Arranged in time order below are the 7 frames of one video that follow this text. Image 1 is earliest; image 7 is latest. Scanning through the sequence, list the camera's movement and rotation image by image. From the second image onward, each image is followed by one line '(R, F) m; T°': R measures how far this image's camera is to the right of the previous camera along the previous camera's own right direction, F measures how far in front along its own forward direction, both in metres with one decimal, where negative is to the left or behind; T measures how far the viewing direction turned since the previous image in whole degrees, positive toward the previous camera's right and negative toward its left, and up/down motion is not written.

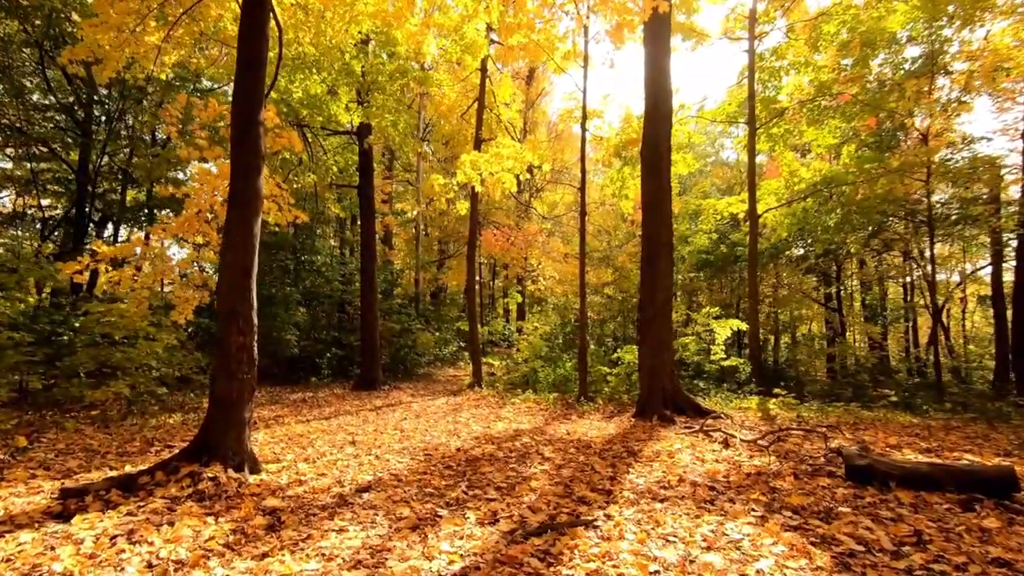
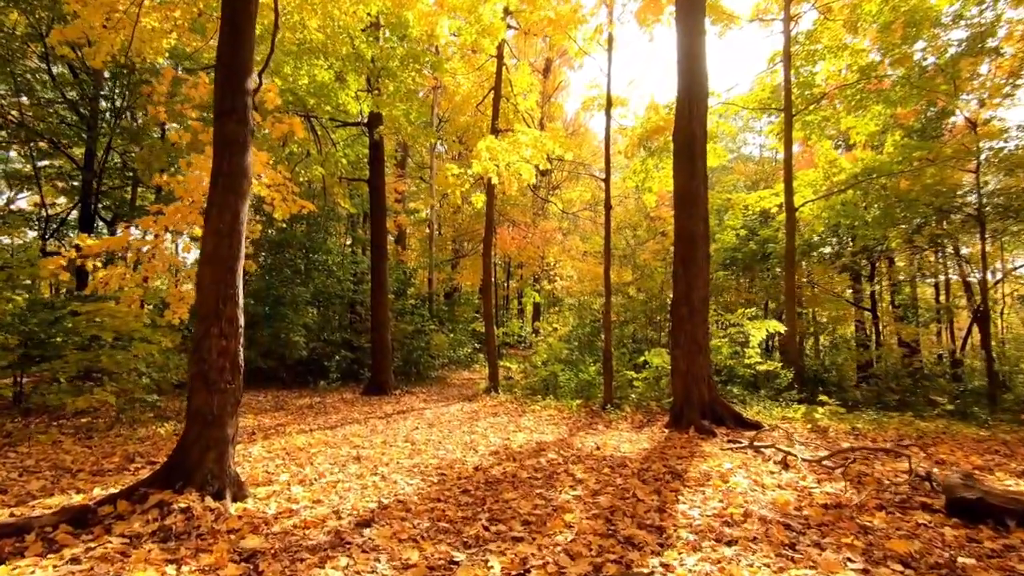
(-0.1, +0.7) m; -2°
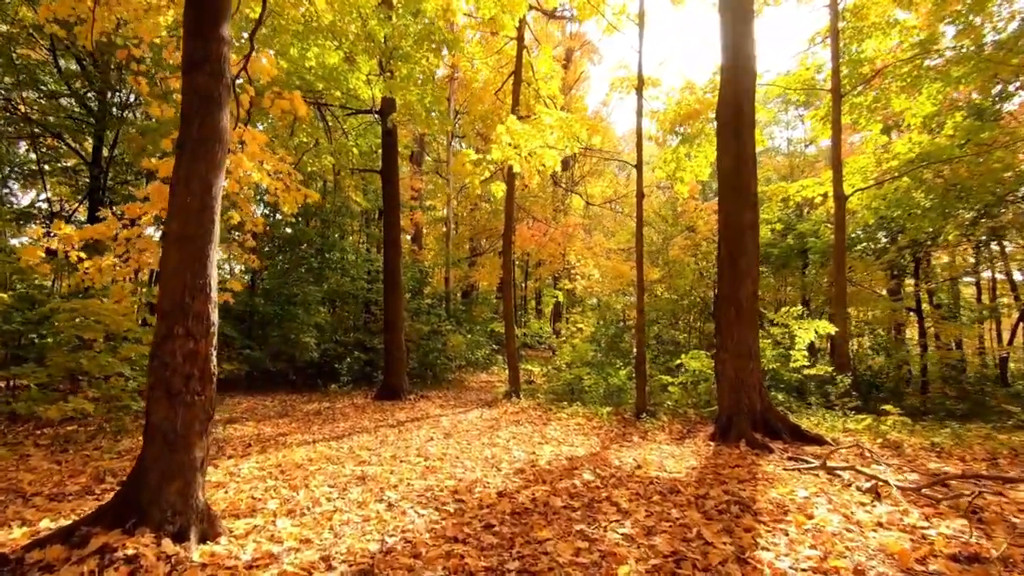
(-0.1, +0.8) m; -2°
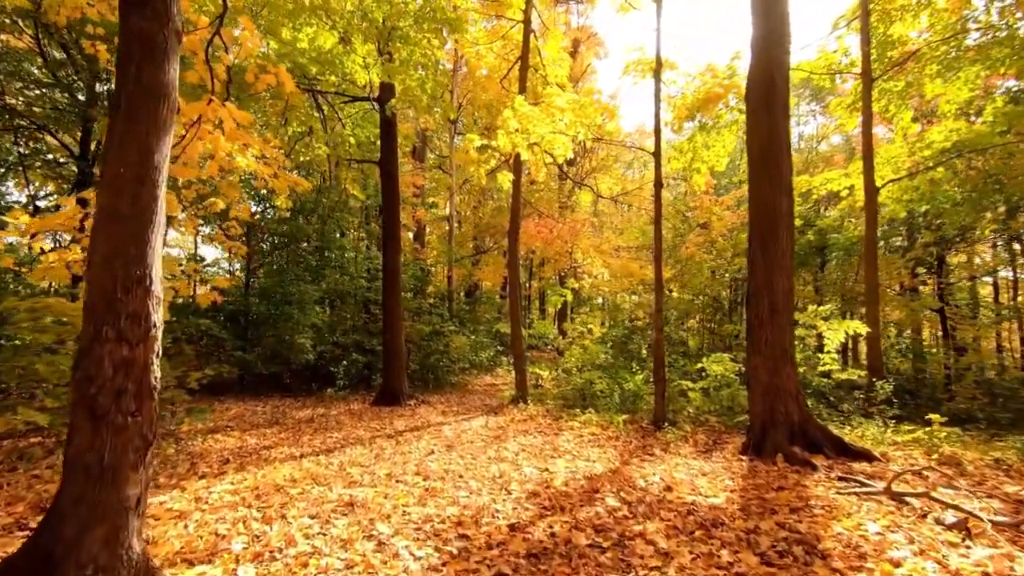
(-0.1, +0.7) m; 0°
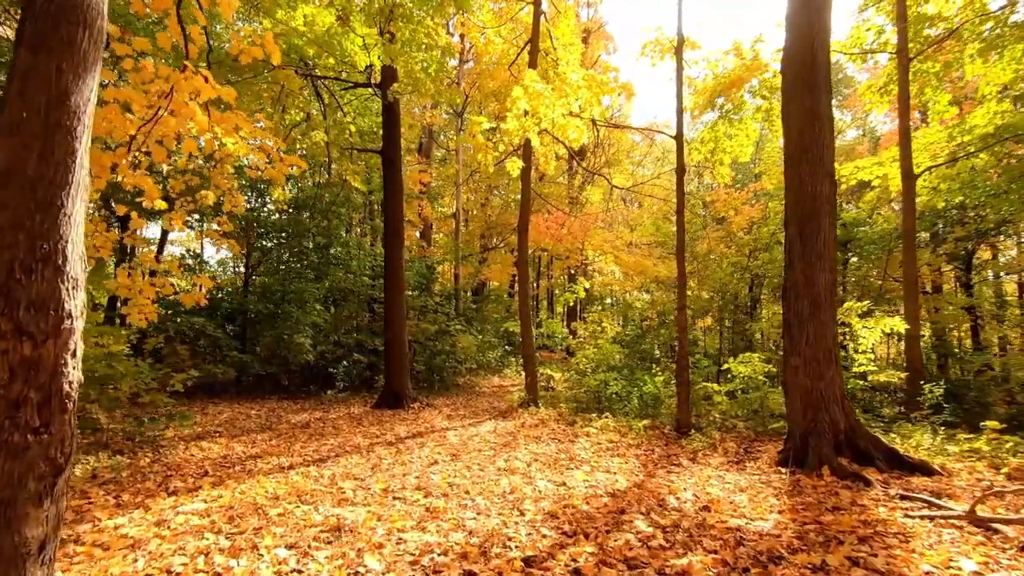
(0.0, +0.6) m; -1°
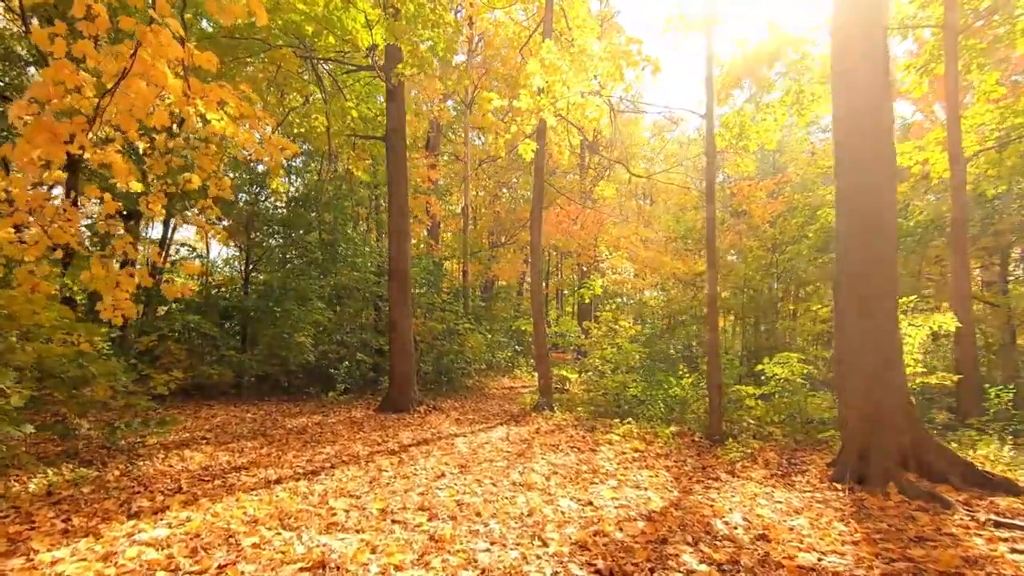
(-0.1, +0.6) m; -1°
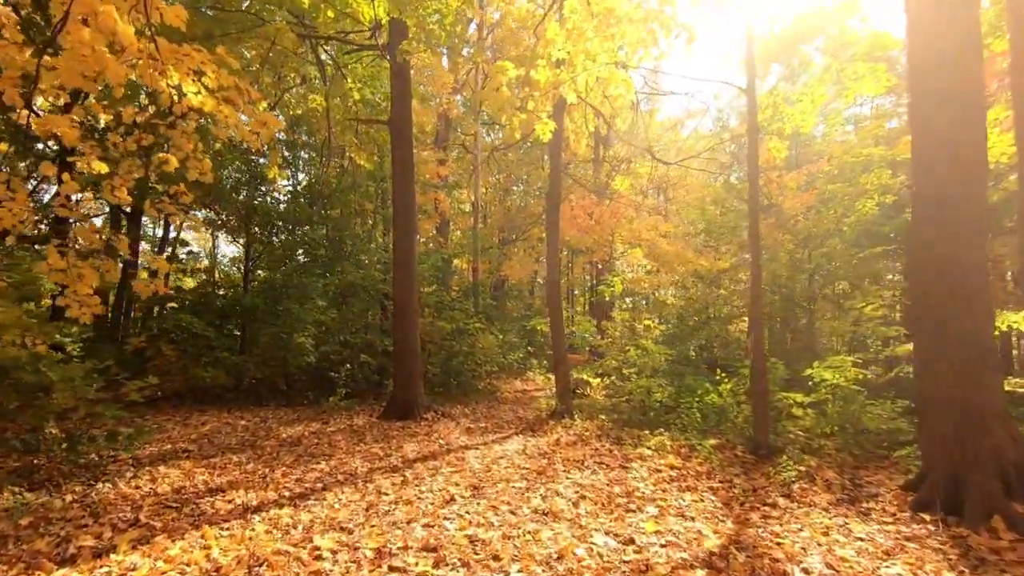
(-0.1, +0.7) m; -1°
